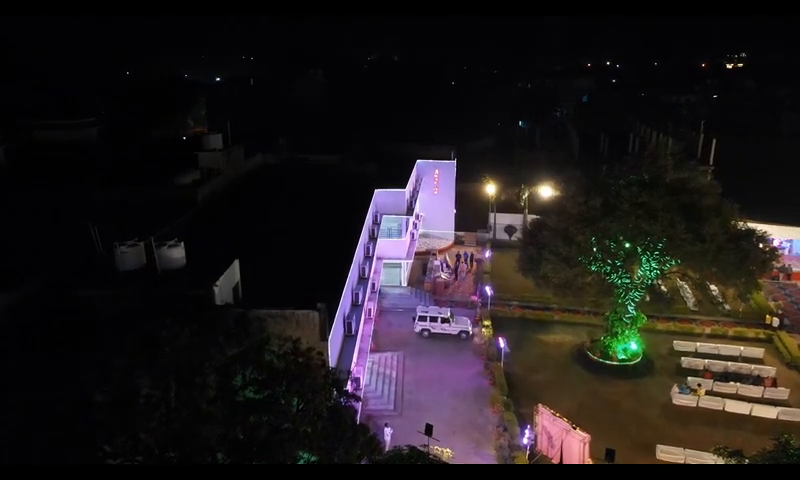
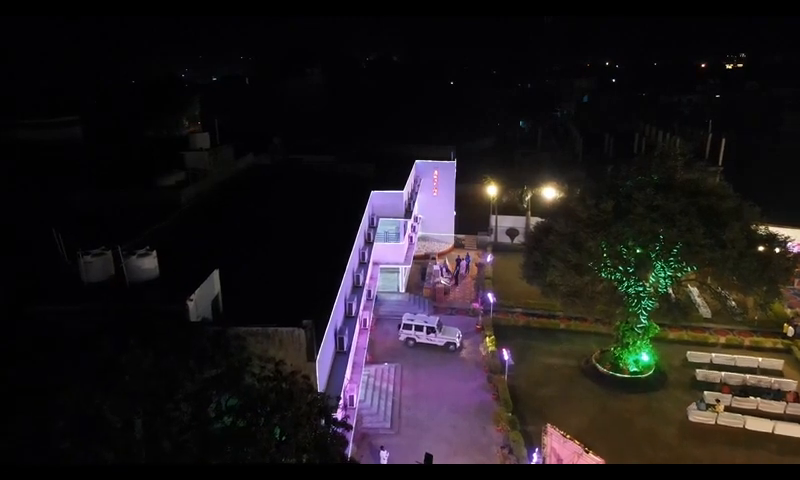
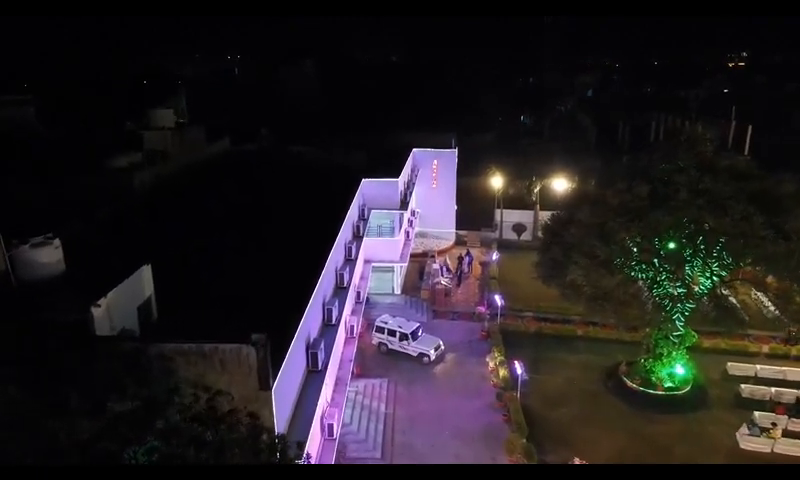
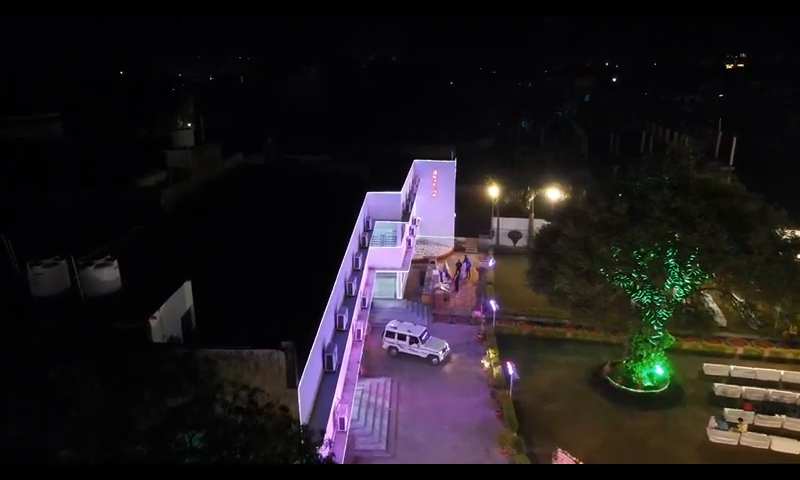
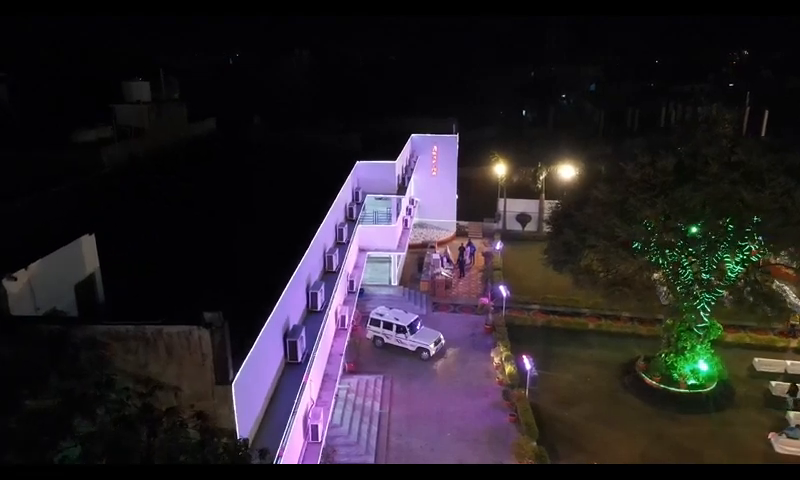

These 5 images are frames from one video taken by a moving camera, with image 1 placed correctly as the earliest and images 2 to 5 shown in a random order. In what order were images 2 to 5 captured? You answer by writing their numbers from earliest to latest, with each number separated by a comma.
2, 4, 3, 5
